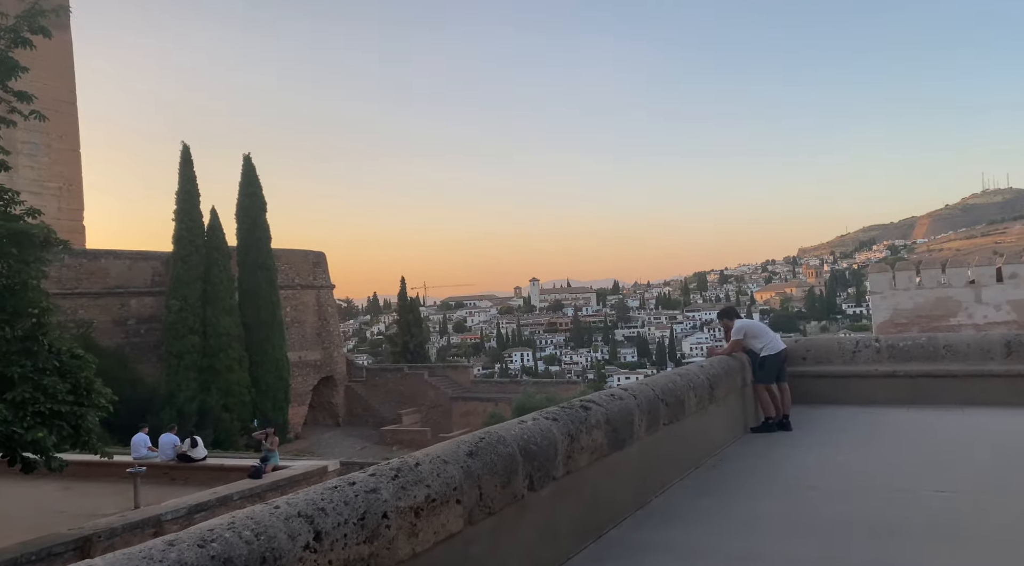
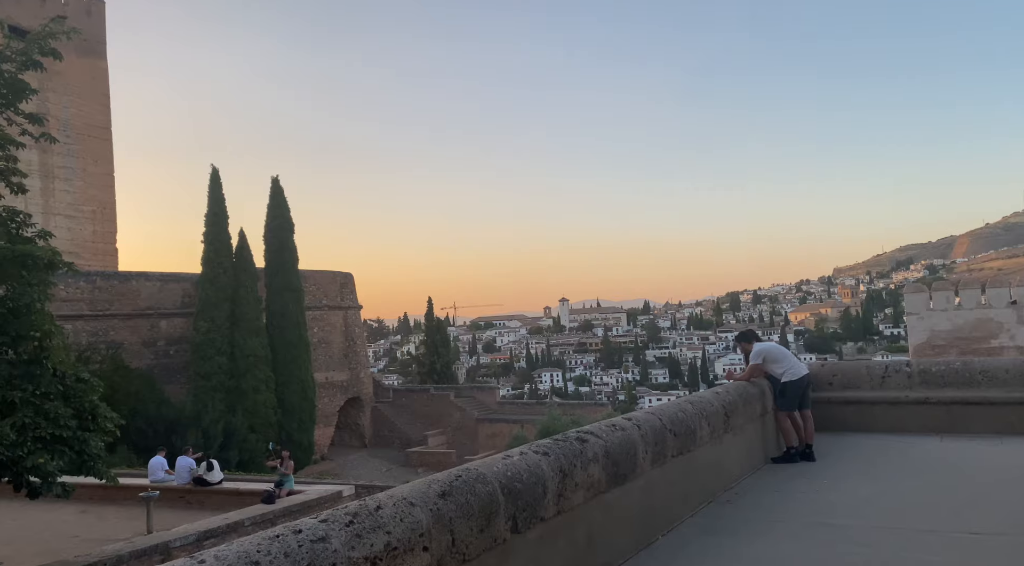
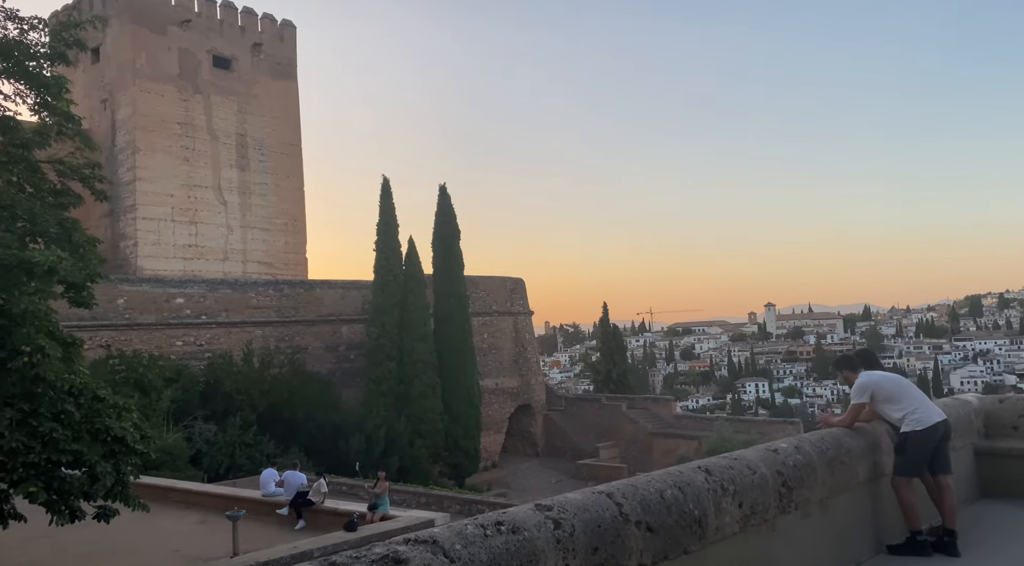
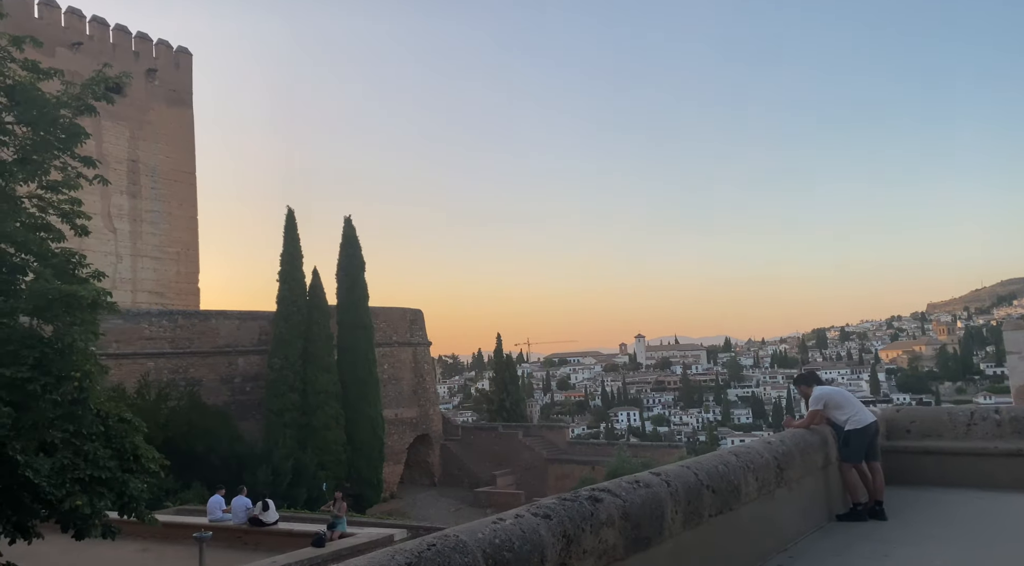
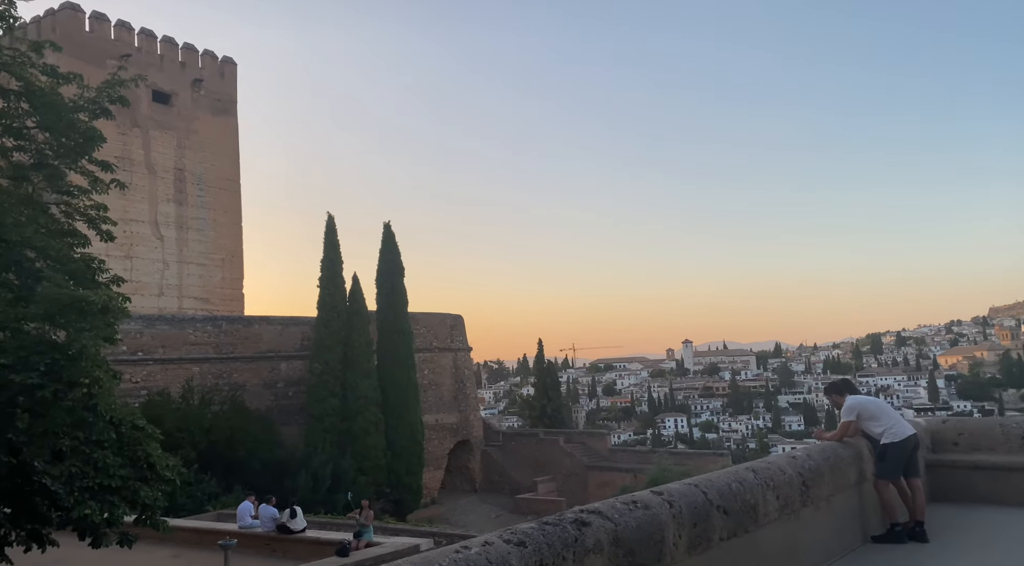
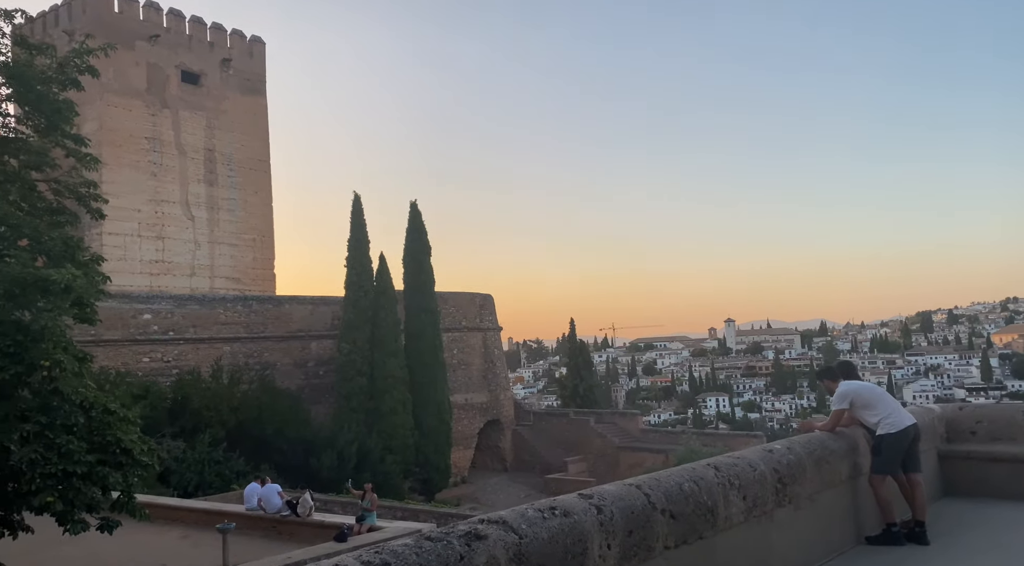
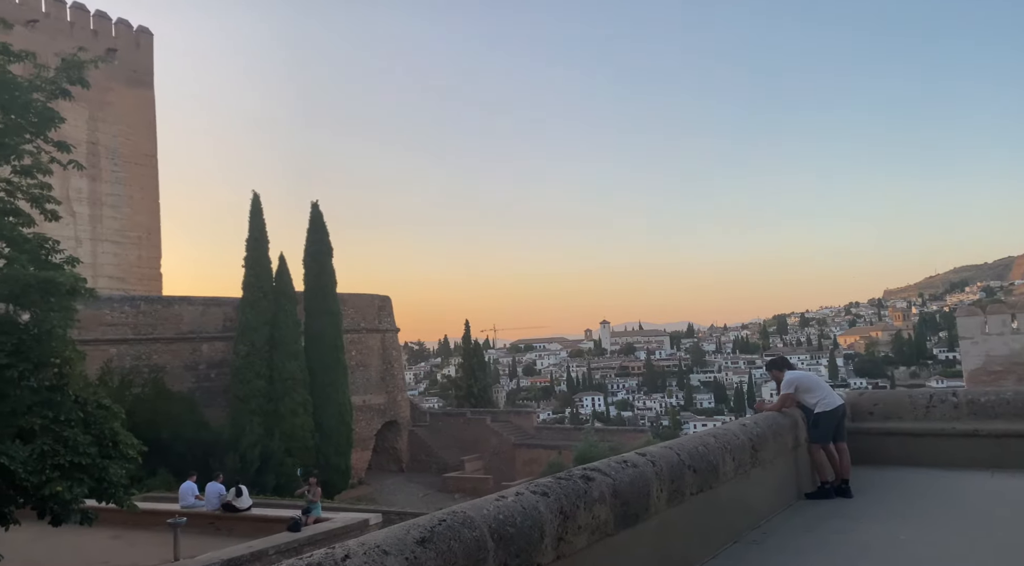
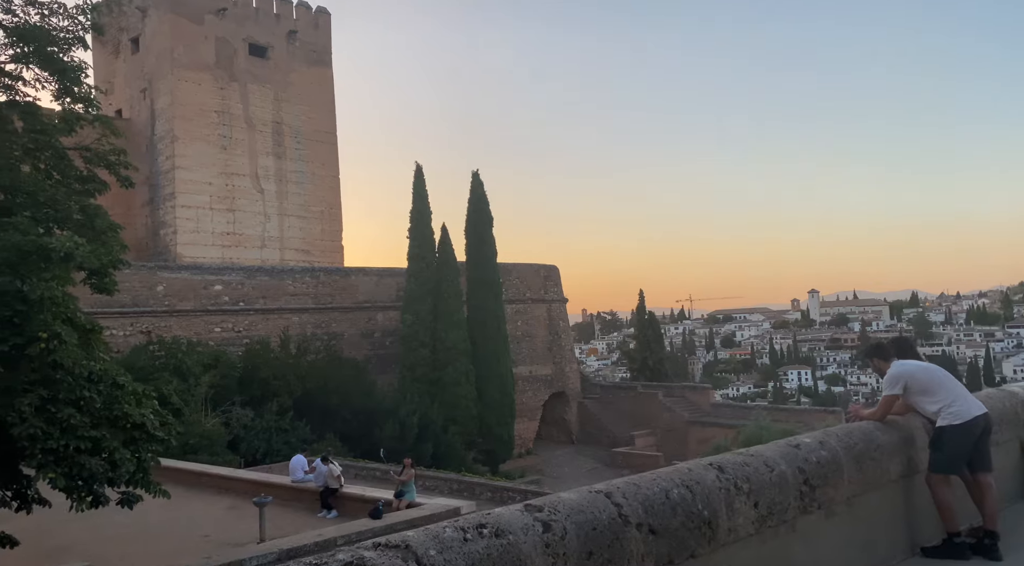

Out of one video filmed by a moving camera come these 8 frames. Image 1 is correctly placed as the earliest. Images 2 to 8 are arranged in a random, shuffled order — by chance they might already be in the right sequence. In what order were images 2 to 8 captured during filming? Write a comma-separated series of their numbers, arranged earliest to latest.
2, 7, 4, 5, 6, 3, 8
